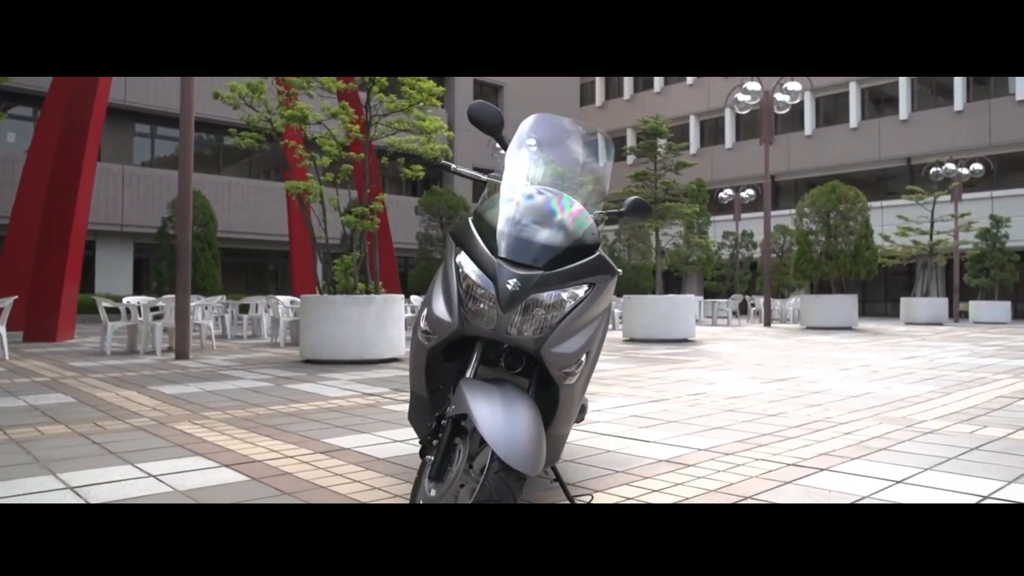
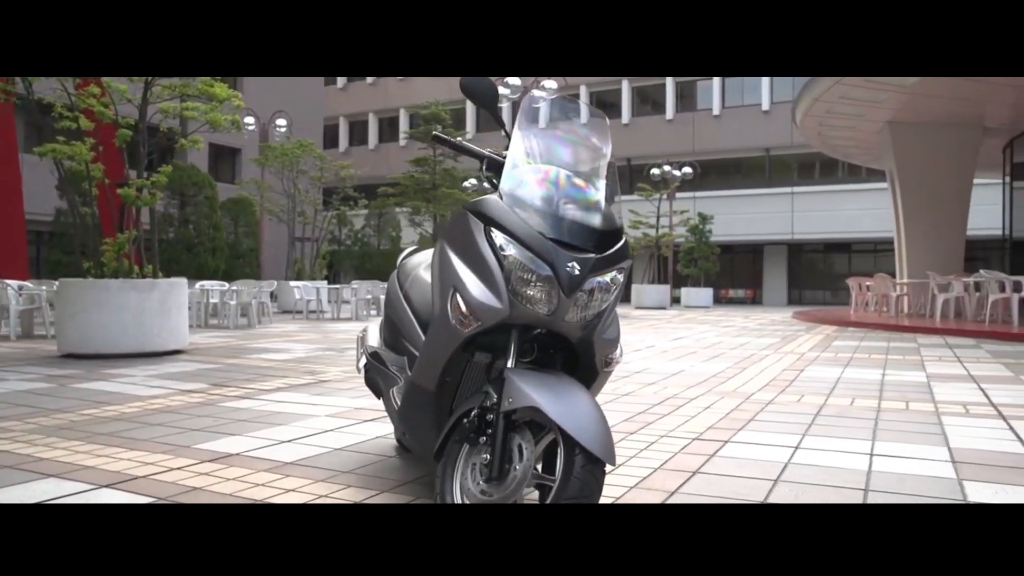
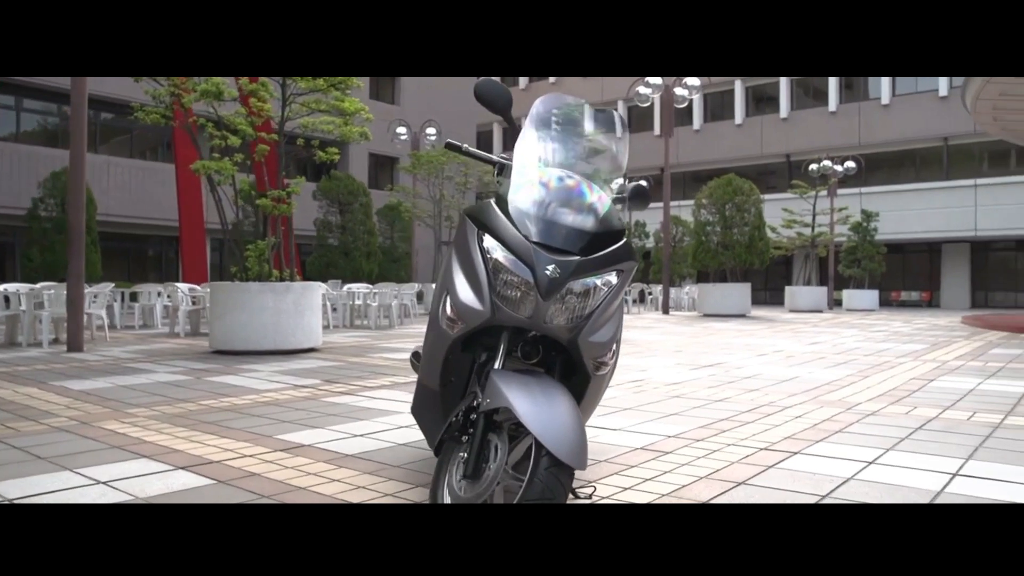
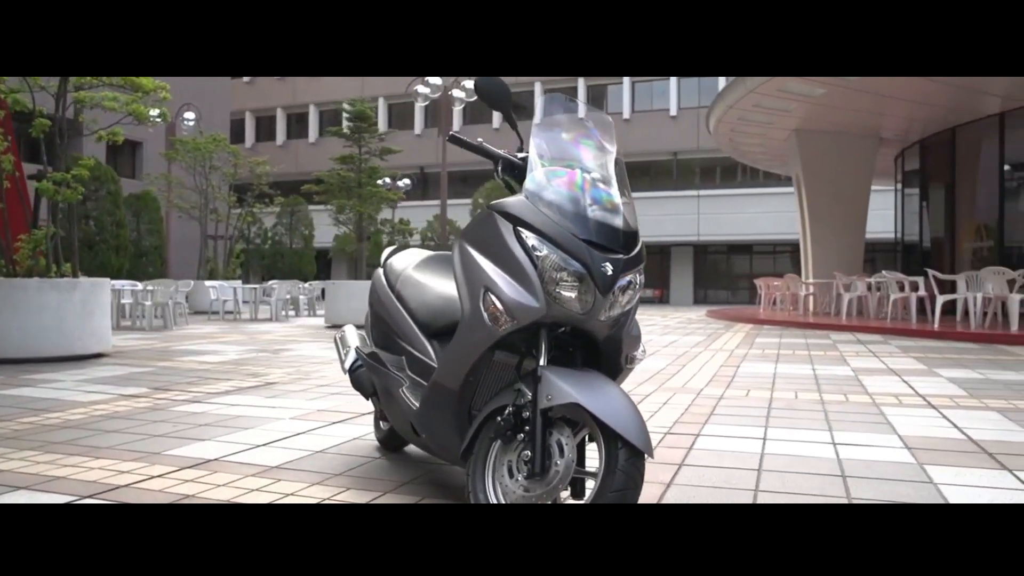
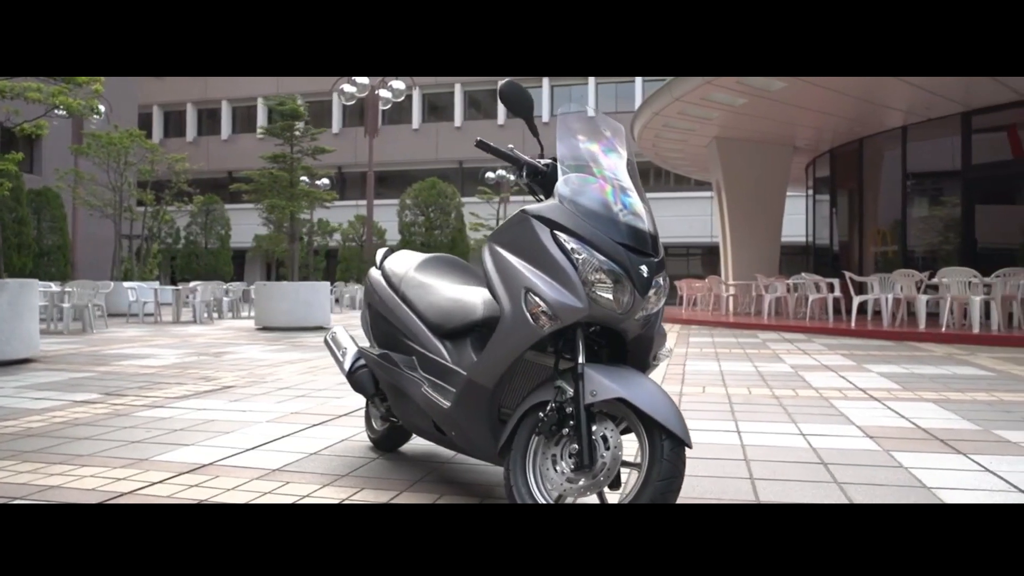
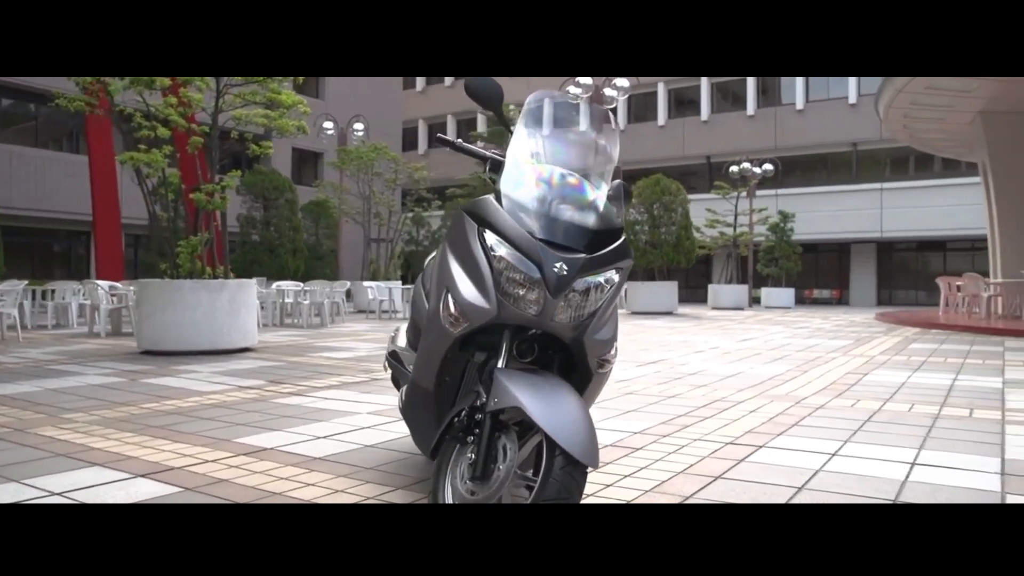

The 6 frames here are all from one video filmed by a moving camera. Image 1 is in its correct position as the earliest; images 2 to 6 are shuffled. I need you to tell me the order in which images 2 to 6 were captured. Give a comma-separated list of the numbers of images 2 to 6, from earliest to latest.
3, 6, 2, 4, 5
